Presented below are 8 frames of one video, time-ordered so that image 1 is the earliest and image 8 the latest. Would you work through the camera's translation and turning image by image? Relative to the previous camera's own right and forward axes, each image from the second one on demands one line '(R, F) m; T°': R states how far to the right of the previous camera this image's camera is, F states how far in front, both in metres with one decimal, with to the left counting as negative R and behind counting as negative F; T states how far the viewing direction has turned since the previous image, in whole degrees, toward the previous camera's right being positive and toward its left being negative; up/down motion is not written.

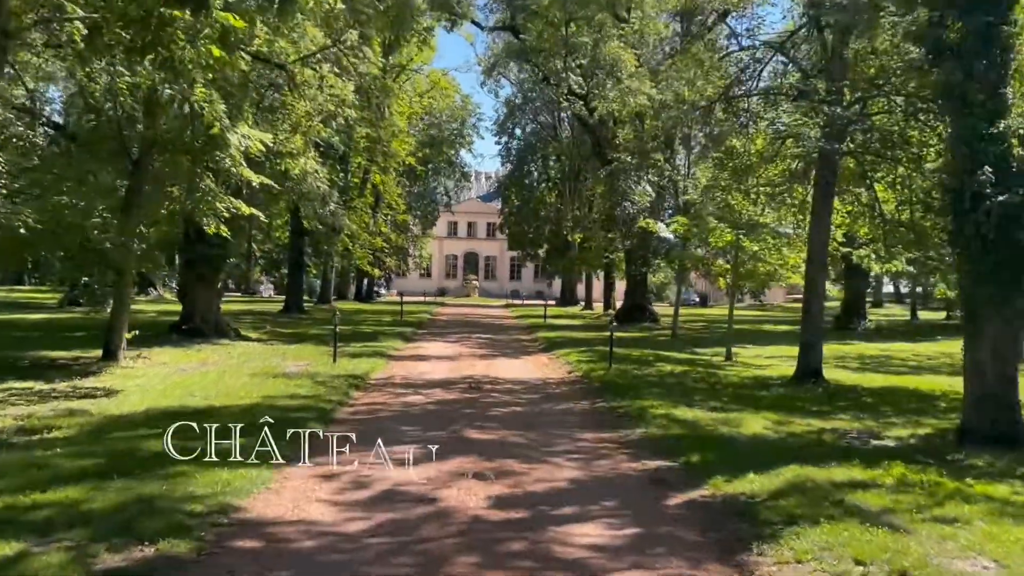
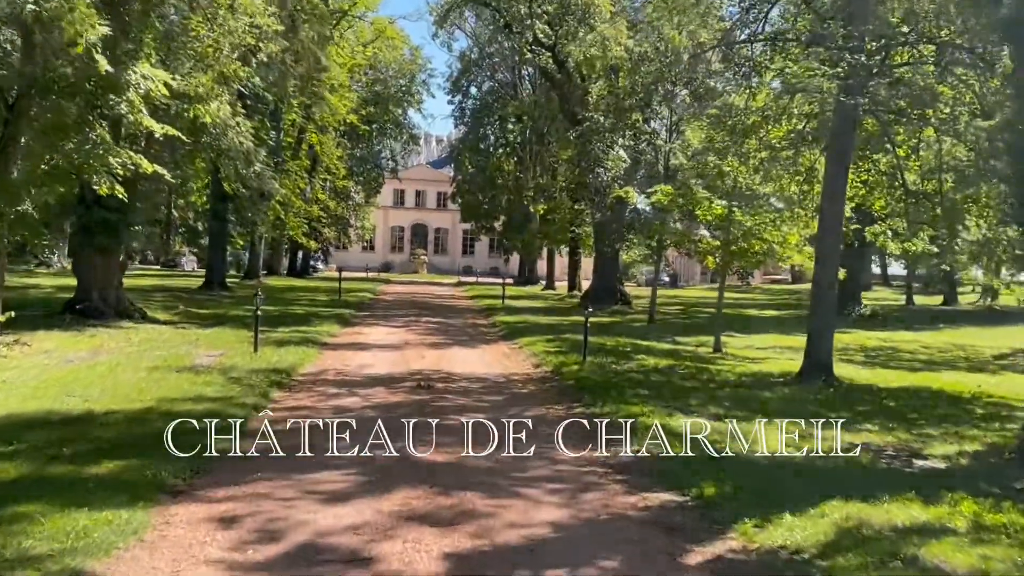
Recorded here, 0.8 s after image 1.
(-0.2, +3.3) m; +2°
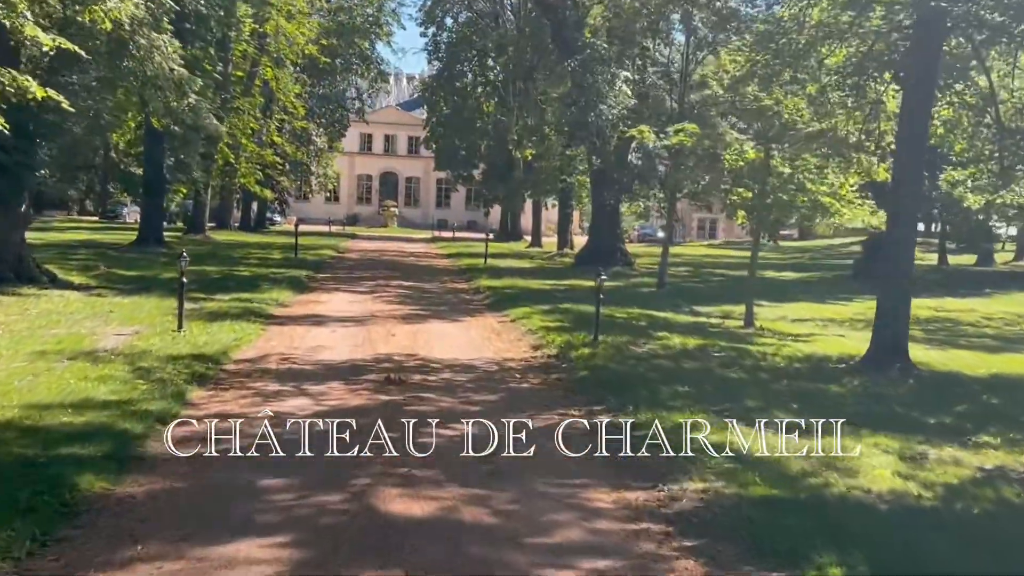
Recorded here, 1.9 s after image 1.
(-0.3, +3.7) m; +1°
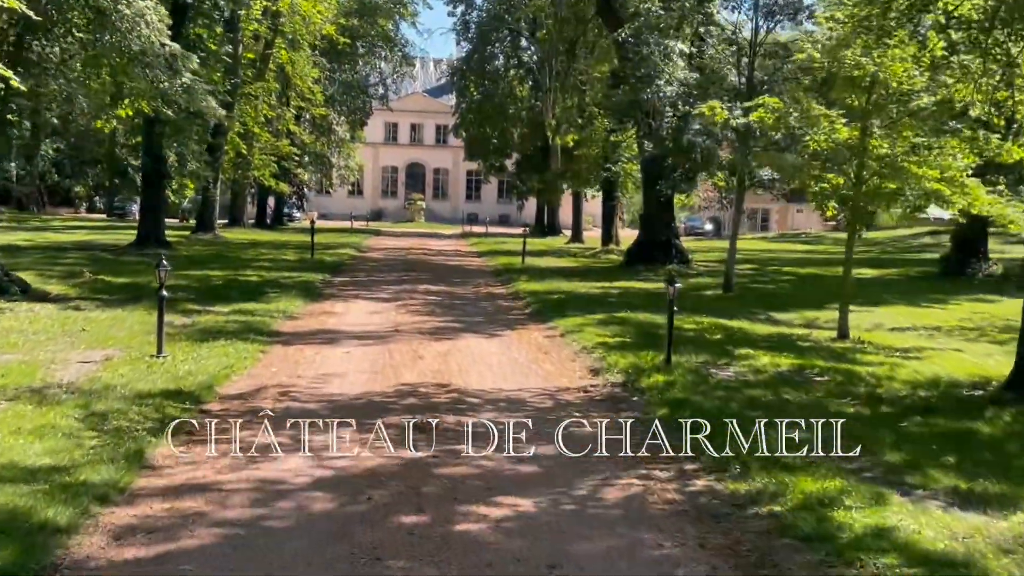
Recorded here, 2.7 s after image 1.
(-0.2, +2.7) m; -1°
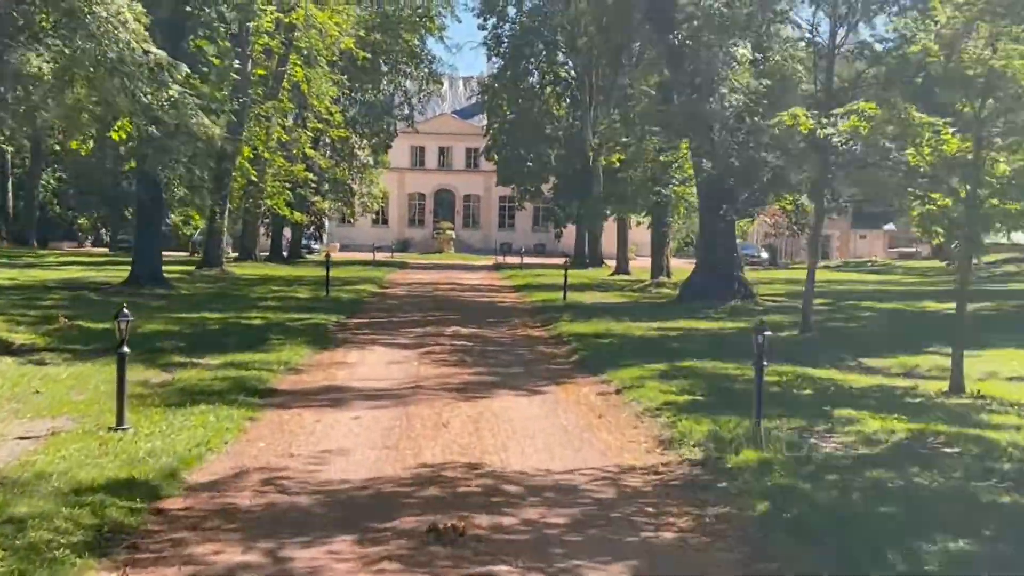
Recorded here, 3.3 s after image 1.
(-0.1, +2.4) m; -1°
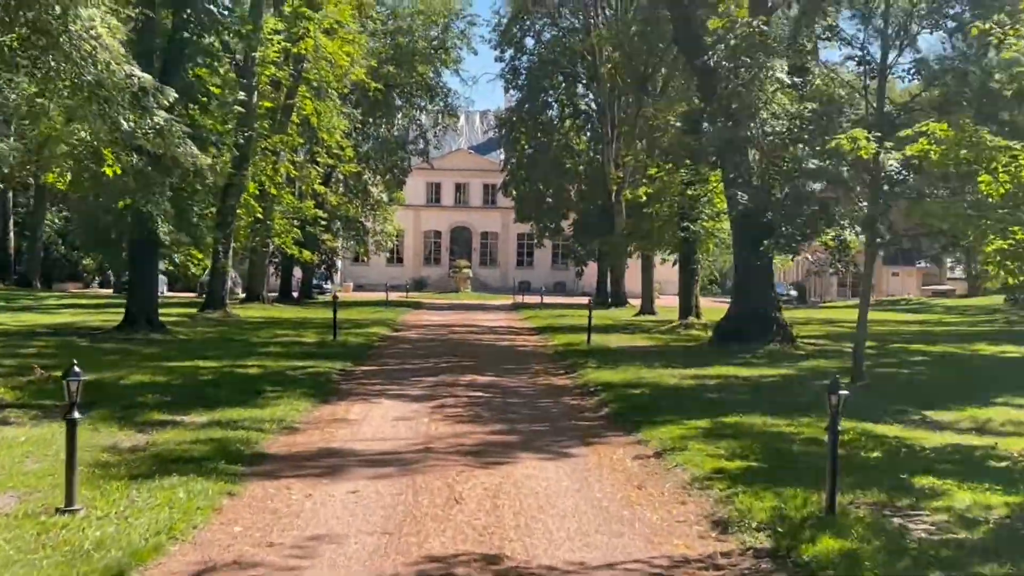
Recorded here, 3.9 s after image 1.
(0.0, +1.5) m; -1°
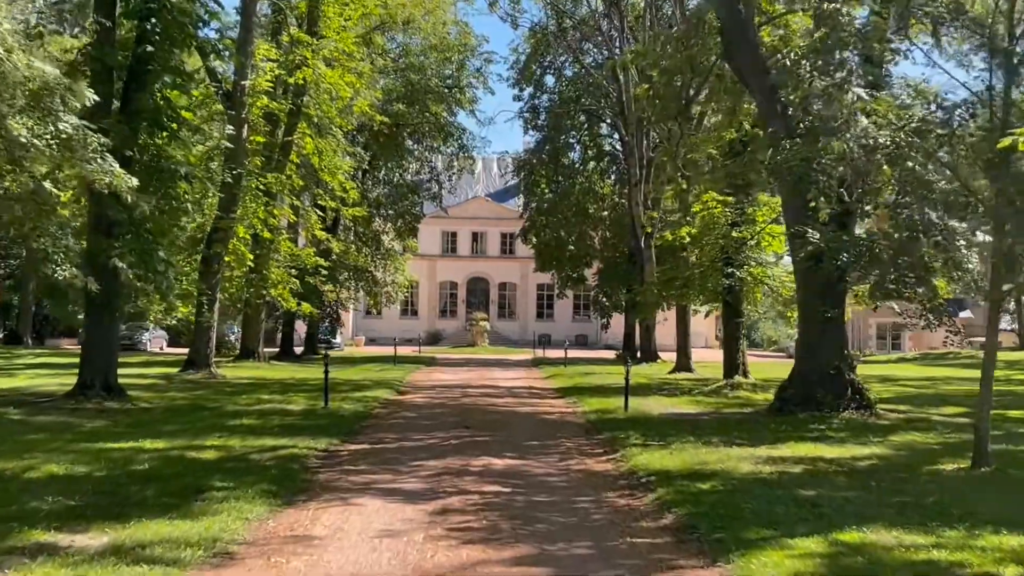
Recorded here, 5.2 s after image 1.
(-0.1, +3.5) m; -1°
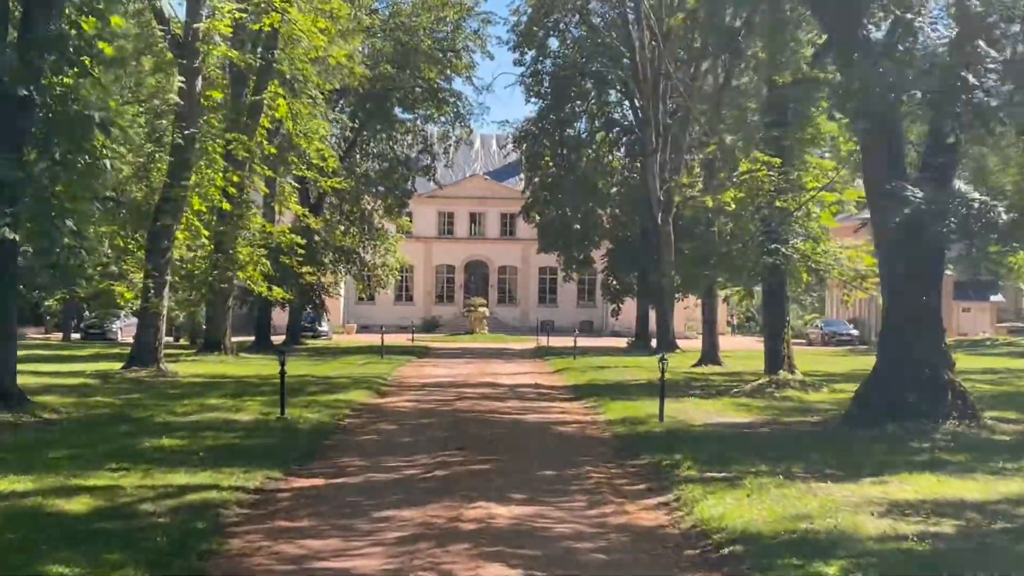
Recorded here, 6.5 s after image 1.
(-0.1, +4.1) m; 0°
